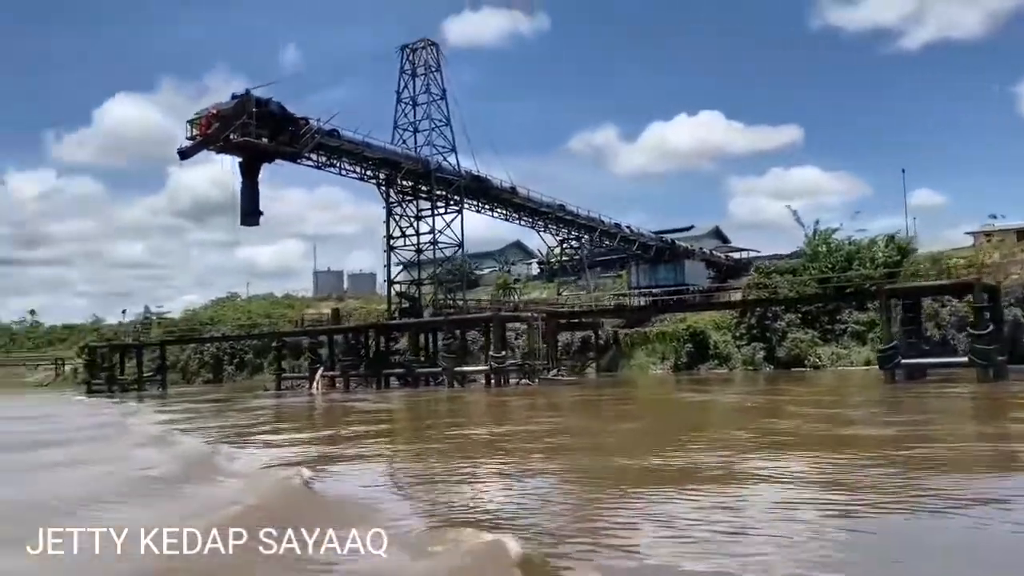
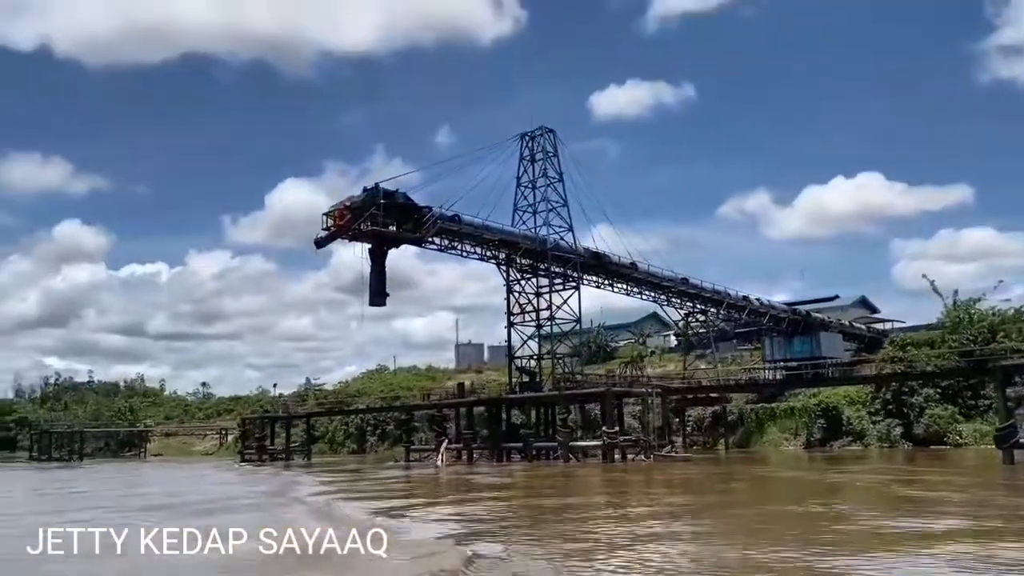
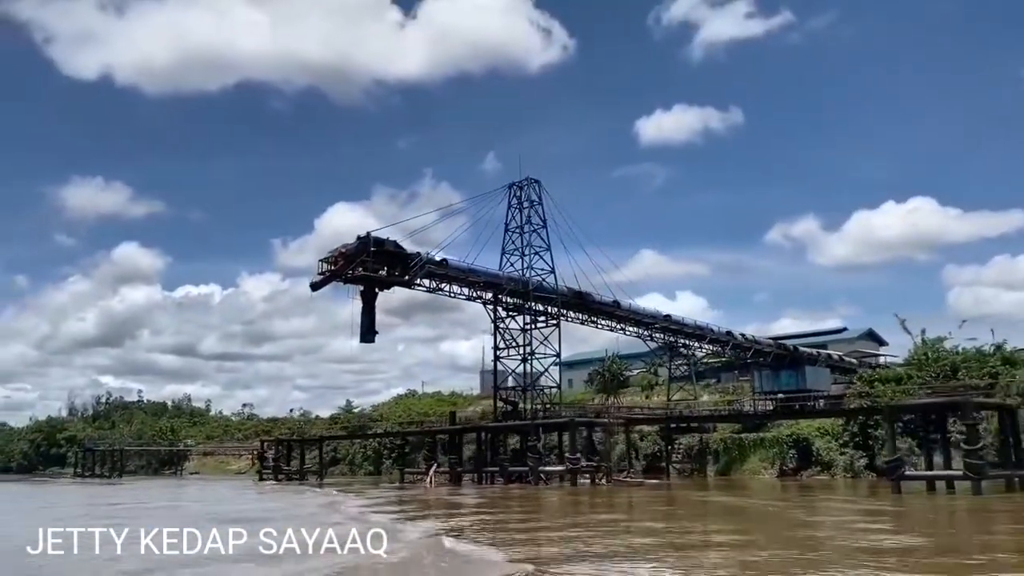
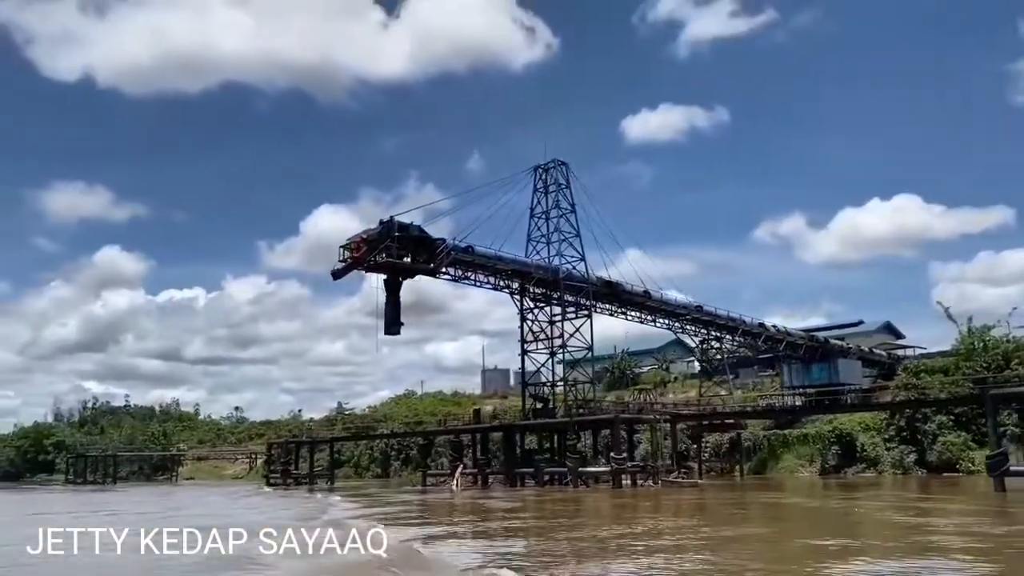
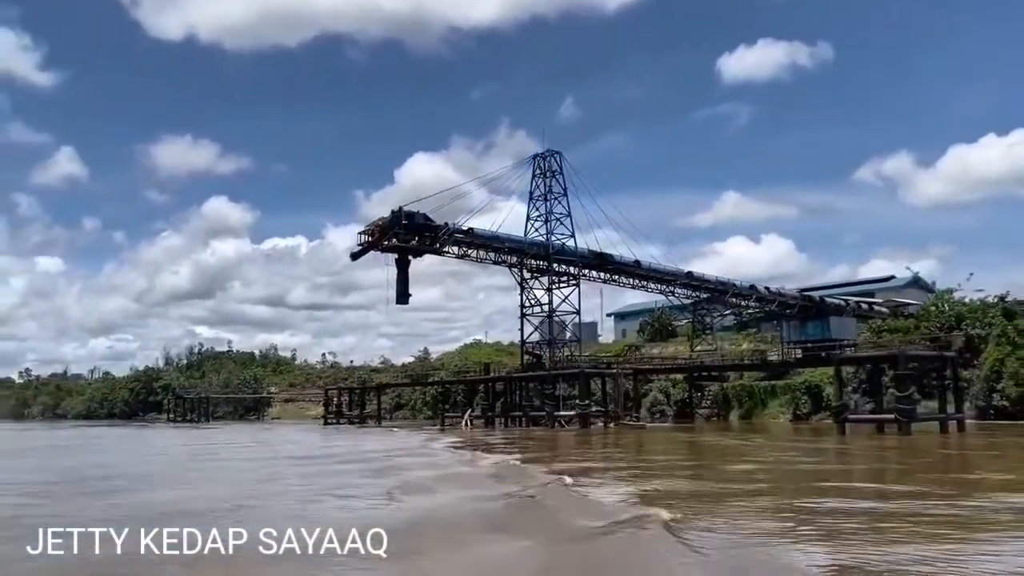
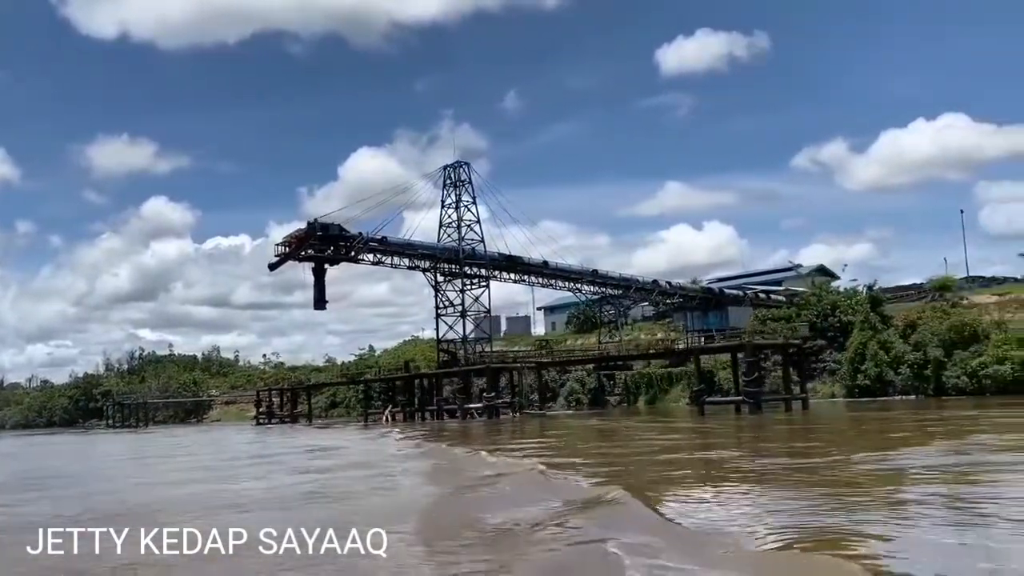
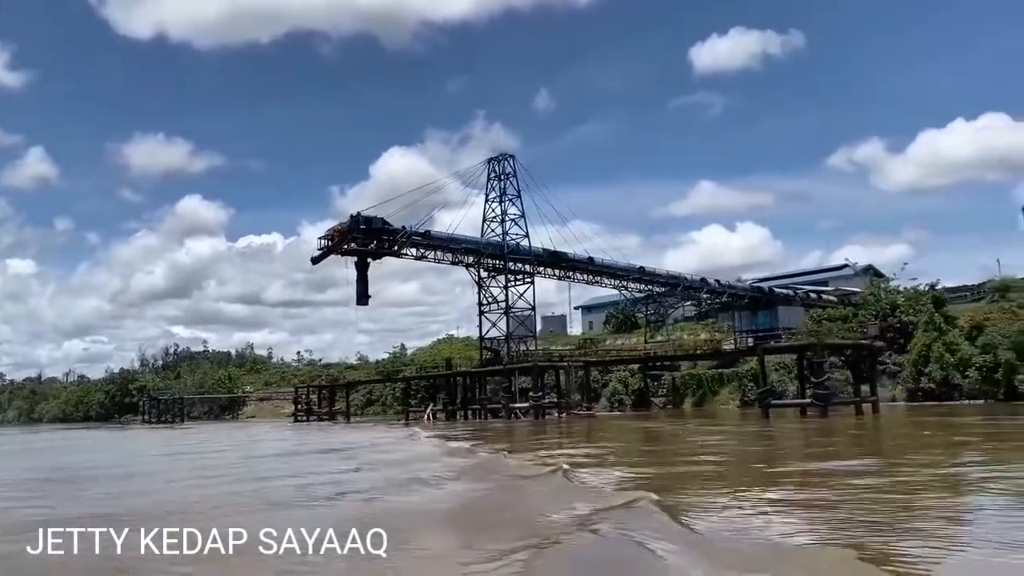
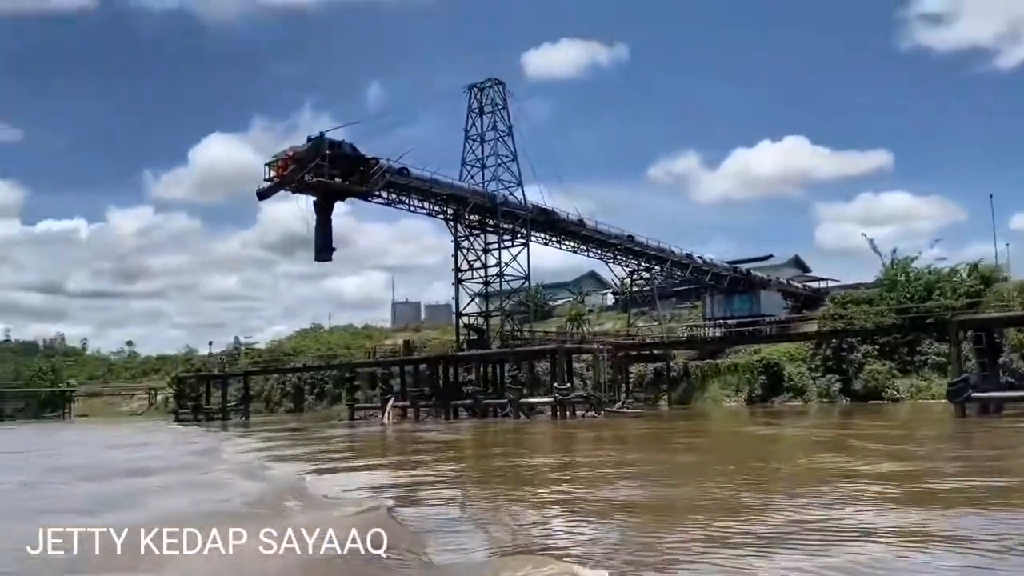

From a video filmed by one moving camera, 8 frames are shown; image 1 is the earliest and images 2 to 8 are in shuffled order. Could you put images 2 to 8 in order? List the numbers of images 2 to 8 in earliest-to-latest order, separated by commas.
8, 2, 4, 3, 5, 7, 6
